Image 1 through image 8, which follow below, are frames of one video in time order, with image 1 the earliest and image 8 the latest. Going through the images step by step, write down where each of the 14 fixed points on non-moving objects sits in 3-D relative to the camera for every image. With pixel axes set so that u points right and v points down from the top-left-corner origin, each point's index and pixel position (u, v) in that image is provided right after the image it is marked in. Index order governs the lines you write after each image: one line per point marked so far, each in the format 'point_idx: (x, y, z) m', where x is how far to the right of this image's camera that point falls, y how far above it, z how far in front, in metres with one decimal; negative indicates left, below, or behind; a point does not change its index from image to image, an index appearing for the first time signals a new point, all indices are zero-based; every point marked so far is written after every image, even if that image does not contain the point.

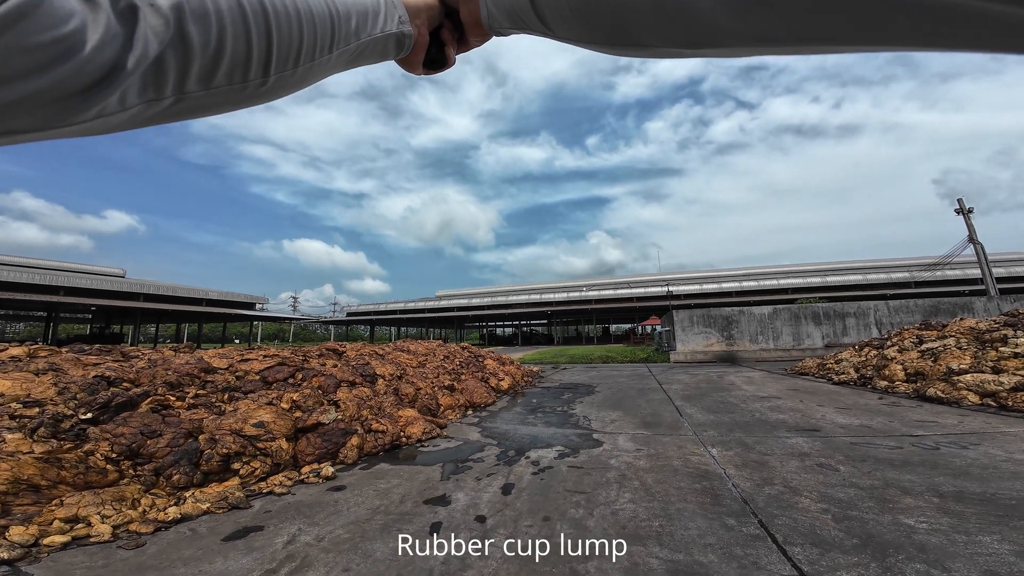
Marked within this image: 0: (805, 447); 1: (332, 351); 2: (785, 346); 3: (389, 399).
0: (+3.3, -1.8, +4.1) m
1: (-3.0, -1.1, +6.1) m
2: (+11.1, -2.4, +14.7) m
3: (-1.8, -1.5, +4.9) m
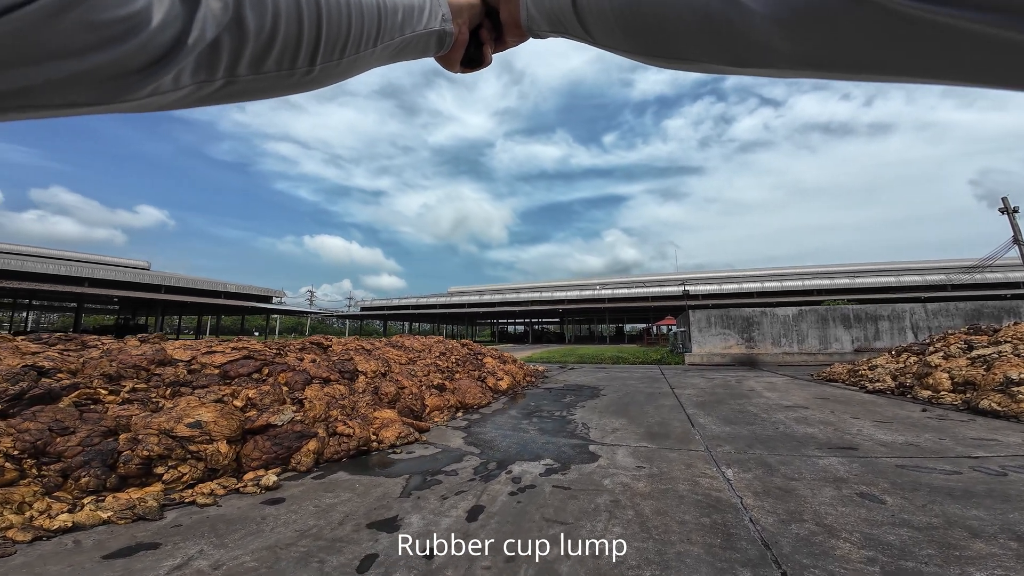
0: (+3.1, -1.7, +3.4) m
1: (-3.1, -0.9, +5.7) m
2: (+11.4, -2.4, +13.7) m
3: (-1.9, -1.3, +4.5) m
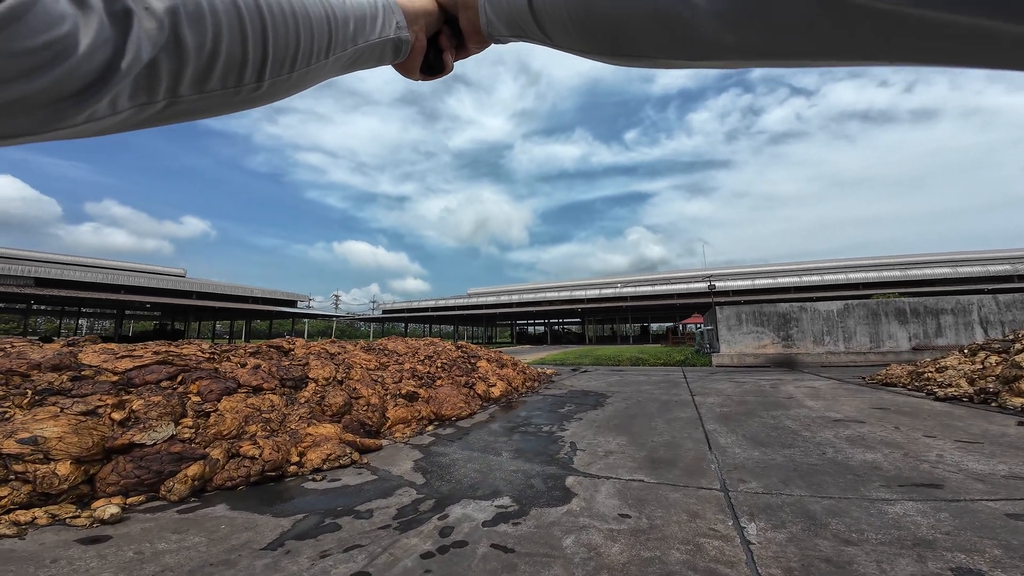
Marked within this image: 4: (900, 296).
0: (+2.7, -1.6, +2.4) m
1: (-3.4, -0.9, +5.1) m
2: (+11.7, -2.0, +12.0) m
3: (-2.2, -1.3, +3.8) m
4: (+18.1, -0.4, +16.8) m
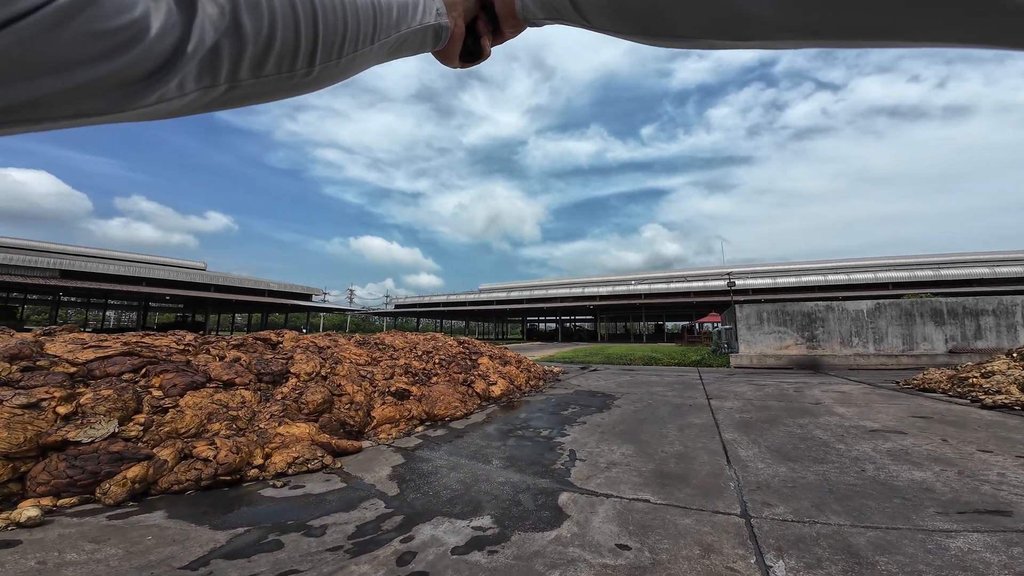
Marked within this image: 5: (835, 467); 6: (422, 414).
0: (+2.6, -1.5, +1.9) m
1: (-3.4, -0.7, +4.8) m
2: (+11.9, -2.0, +11.2) m
3: (-2.3, -1.2, +3.5) m
4: (+18.5, -0.3, +15.8) m
5: (+2.9, -1.6, +3.3) m
6: (-1.1, -1.6, +4.6) m
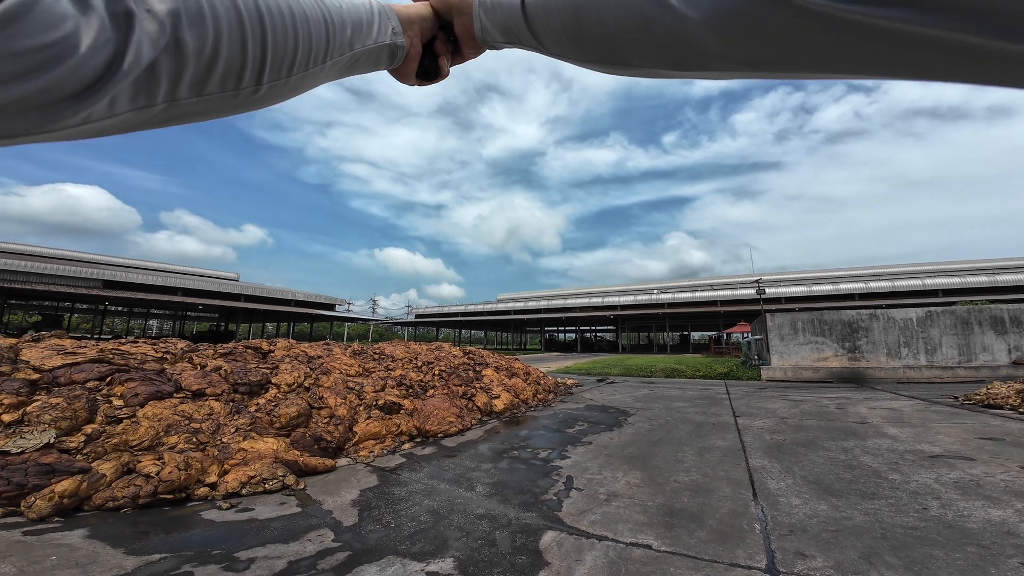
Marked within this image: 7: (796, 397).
0: (+2.4, -1.5, +1.3) m
1: (-3.4, -0.8, +4.7) m
2: (+12.2, -2.2, +10.1) m
3: (-2.4, -1.2, +3.2) m
4: (+19.2, -0.6, +14.2) m
5: (+2.8, -1.6, +2.7) m
6: (-1.2, -1.7, +4.3) m
7: (+6.3, -2.4, +7.9) m
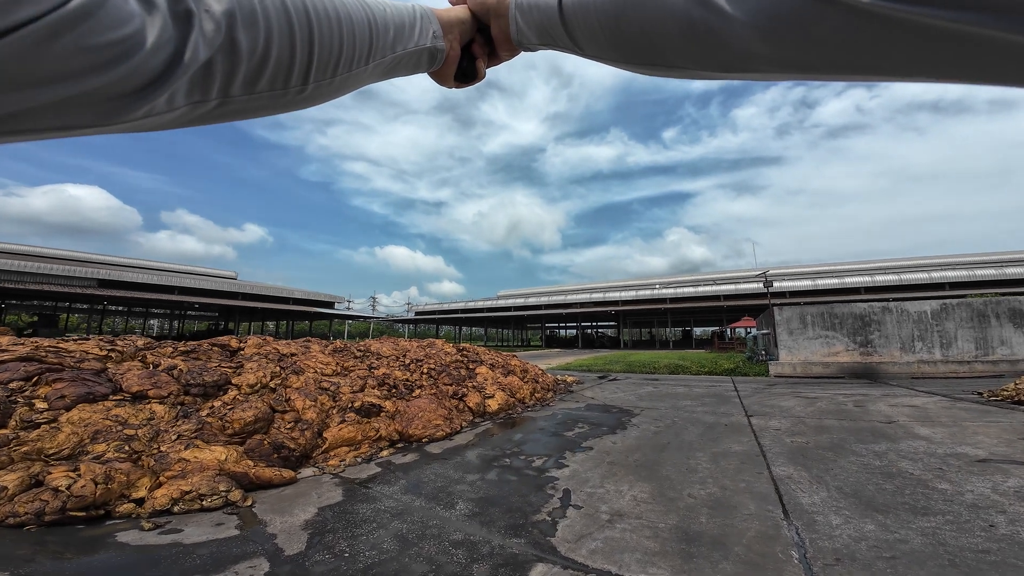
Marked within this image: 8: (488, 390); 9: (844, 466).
0: (+2.3, -1.4, +0.9) m
1: (-3.5, -0.7, +4.2) m
2: (+12.2, -1.9, +9.6) m
3: (-2.5, -1.1, +2.8) m
4: (+19.1, -0.2, +13.7) m
5: (+2.7, -1.5, +2.2) m
6: (-1.3, -1.6, +3.8) m
7: (+6.2, -2.2, +7.5) m
8: (-0.4, -1.6, +5.8) m
9: (+2.9, -1.6, +3.1) m
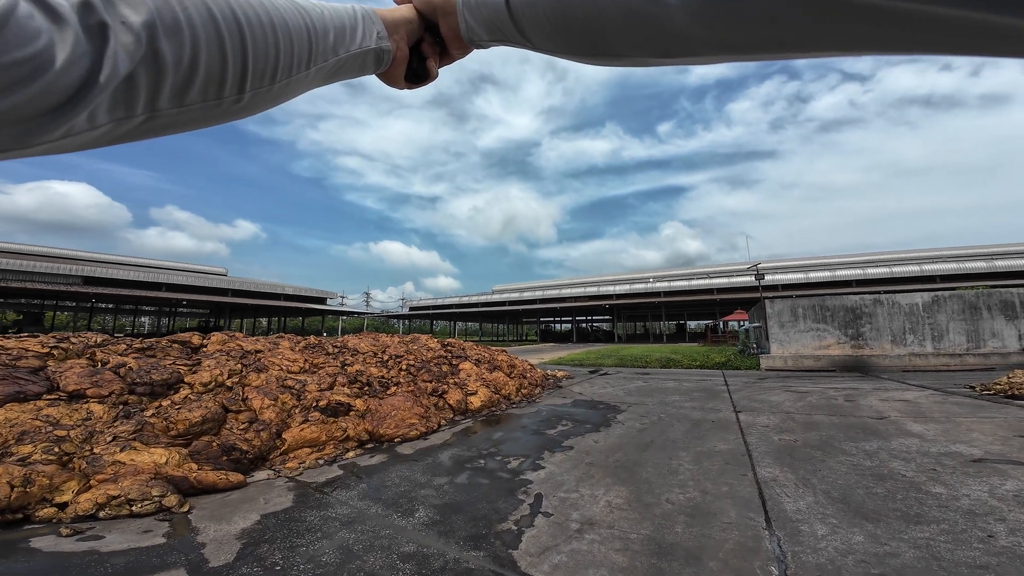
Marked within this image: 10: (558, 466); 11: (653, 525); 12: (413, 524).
0: (+2.1, -1.3, +0.7) m
1: (-3.8, -0.6, +4.0) m
2: (+11.9, -1.7, +9.6) m
3: (-2.7, -1.0, +2.6) m
4: (+18.7, +0.1, +13.7) m
5: (+2.5, -1.4, +2.1) m
6: (-1.5, -1.5, +3.6) m
7: (+5.9, -2.0, +7.4) m
8: (-0.7, -1.5, +5.6) m
9: (+2.7, -1.5, +3.0) m
10: (+0.4, -1.6, +3.2) m
11: (+0.9, -1.4, +2.2) m
12: (-0.6, -1.5, +2.2) m
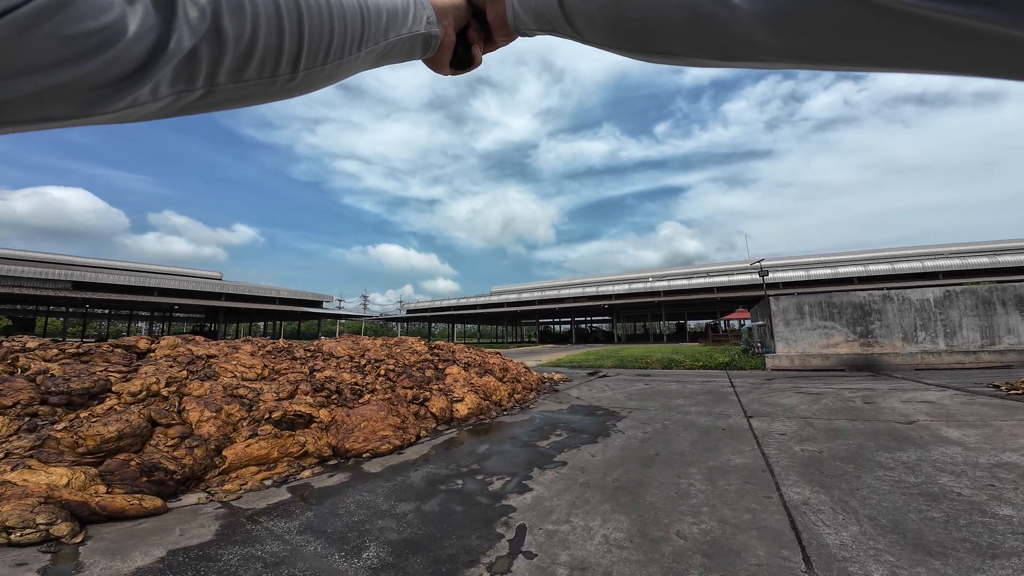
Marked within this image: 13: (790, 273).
0: (+1.9, -1.2, +0.3) m
1: (-3.9, -0.6, +3.5) m
2: (+11.7, -1.5, +9.1) m
3: (-2.9, -1.0, +2.1) m
4: (+18.6, +0.3, +13.3) m
5: (+2.4, -1.3, +1.6) m
6: (-1.7, -1.4, +3.2) m
7: (+5.8, -1.9, +6.9) m
8: (-0.8, -1.5, +5.2) m
9: (+2.5, -1.4, +2.5) m
10: (+0.3, -1.5, +2.7) m
11: (+0.7, -1.3, +1.7) m
12: (-0.7, -1.4, +1.8) m
13: (+15.7, +0.9, +20.1) m
